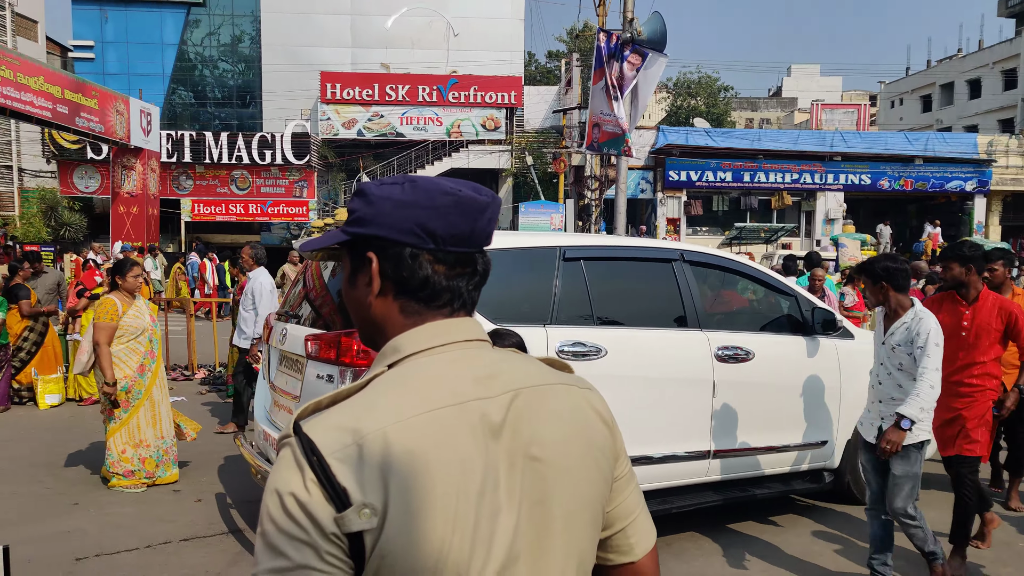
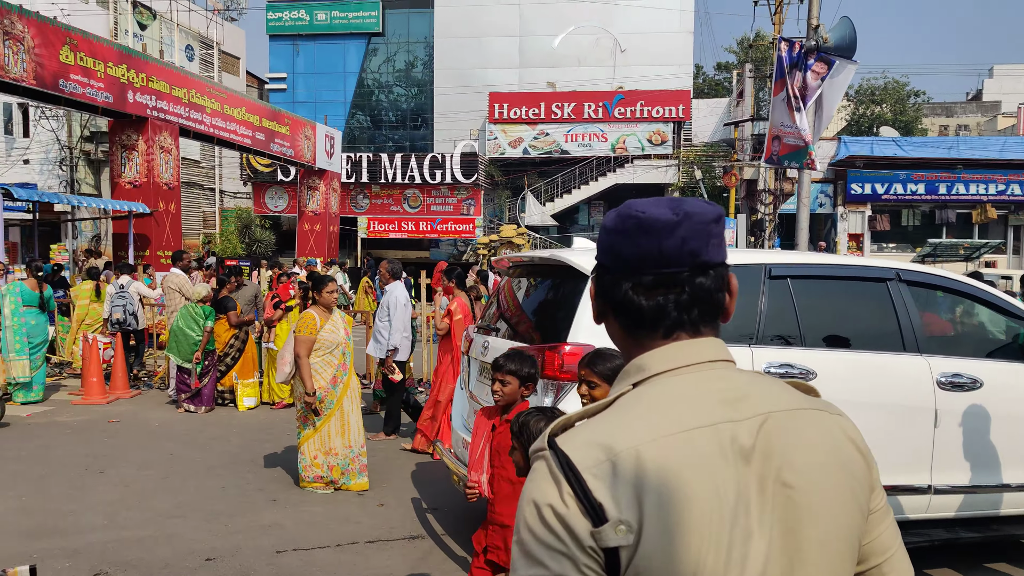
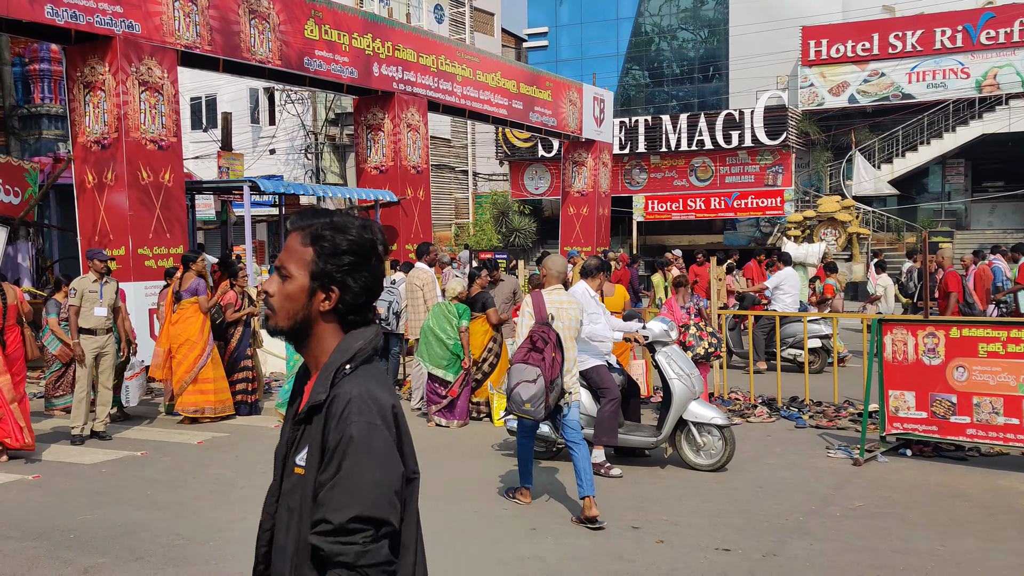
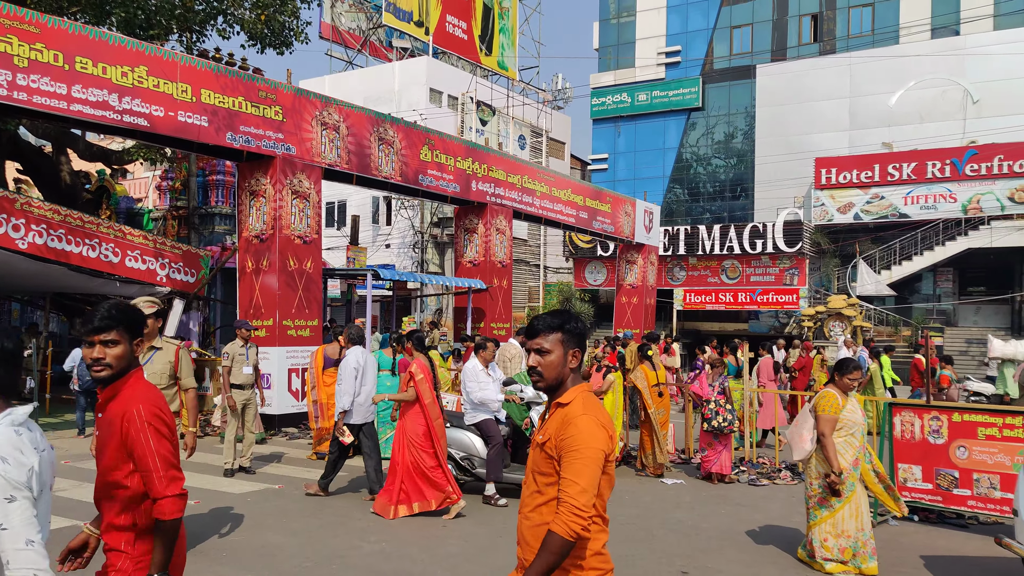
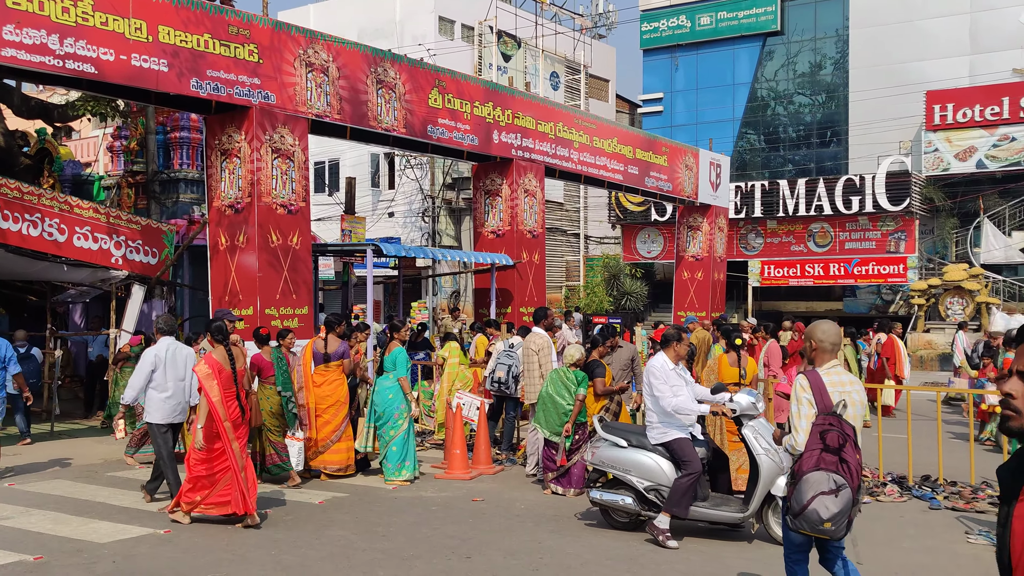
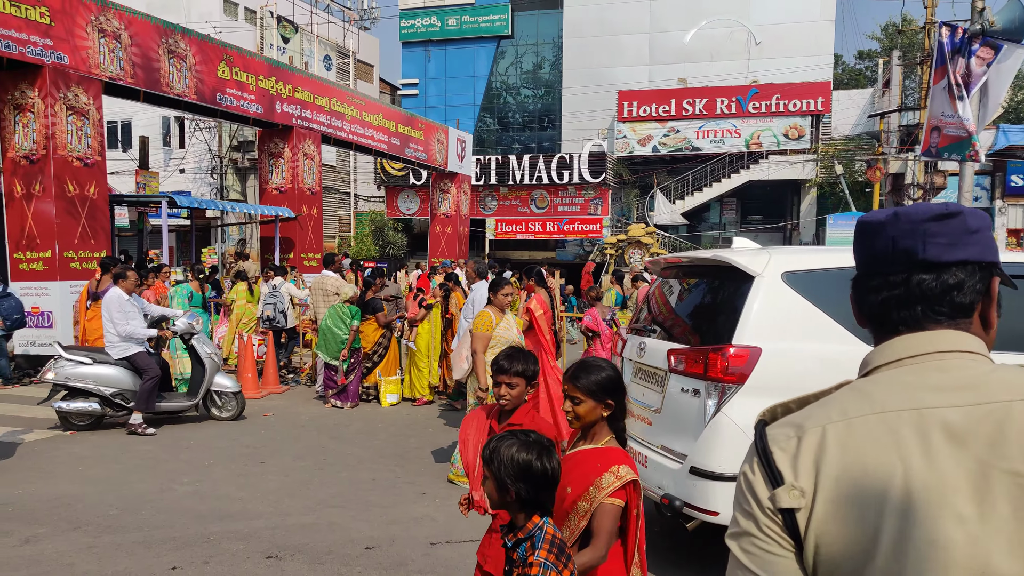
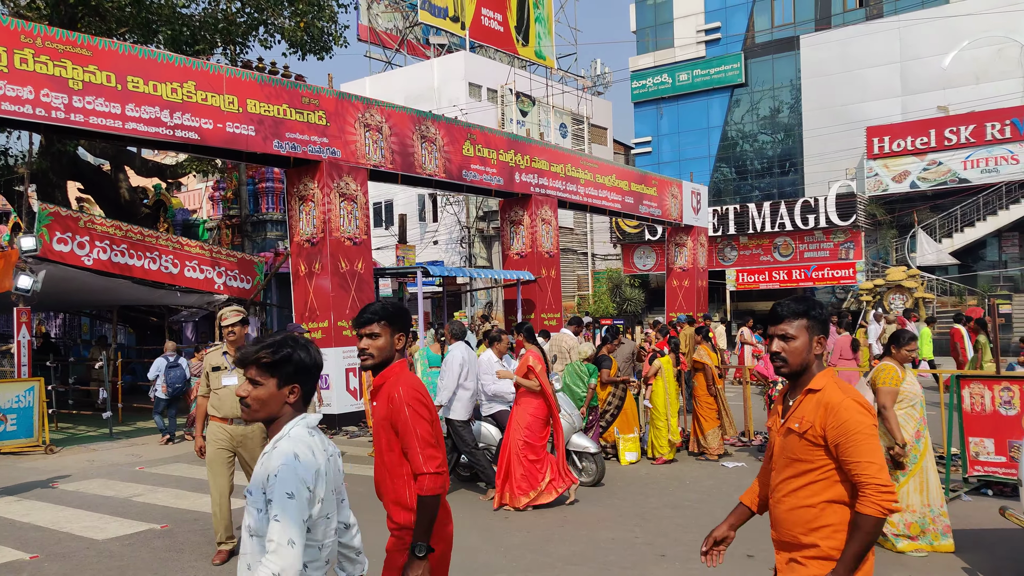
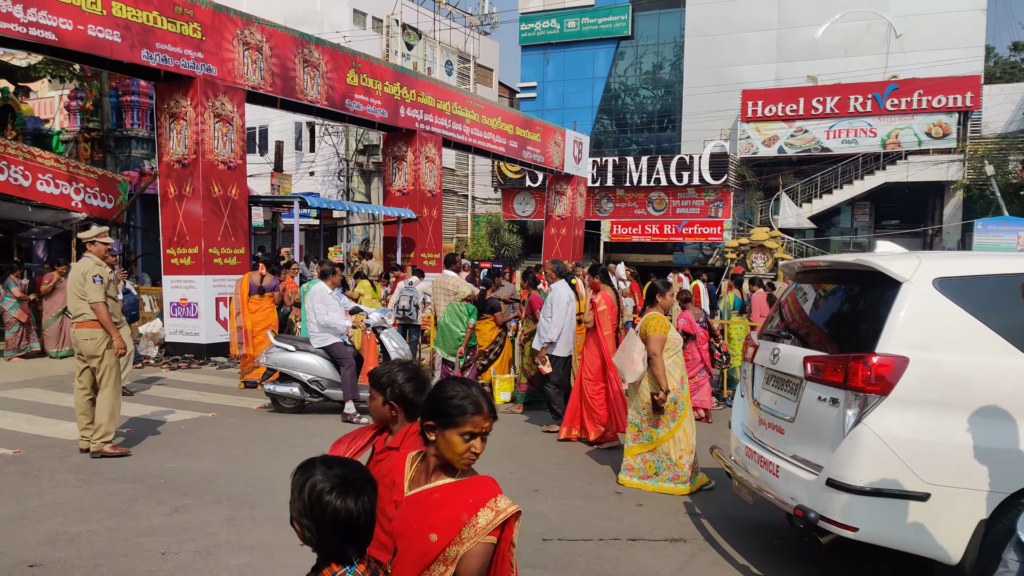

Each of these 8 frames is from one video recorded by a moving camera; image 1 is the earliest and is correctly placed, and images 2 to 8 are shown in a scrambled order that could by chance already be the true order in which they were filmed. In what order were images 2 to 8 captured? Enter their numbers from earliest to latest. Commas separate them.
2, 6, 8, 7, 4, 5, 3
